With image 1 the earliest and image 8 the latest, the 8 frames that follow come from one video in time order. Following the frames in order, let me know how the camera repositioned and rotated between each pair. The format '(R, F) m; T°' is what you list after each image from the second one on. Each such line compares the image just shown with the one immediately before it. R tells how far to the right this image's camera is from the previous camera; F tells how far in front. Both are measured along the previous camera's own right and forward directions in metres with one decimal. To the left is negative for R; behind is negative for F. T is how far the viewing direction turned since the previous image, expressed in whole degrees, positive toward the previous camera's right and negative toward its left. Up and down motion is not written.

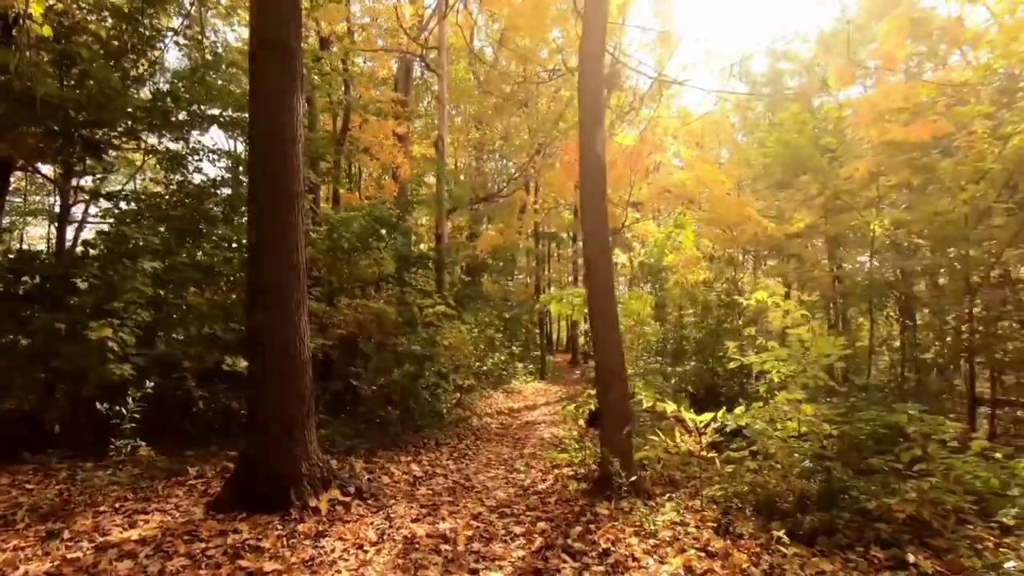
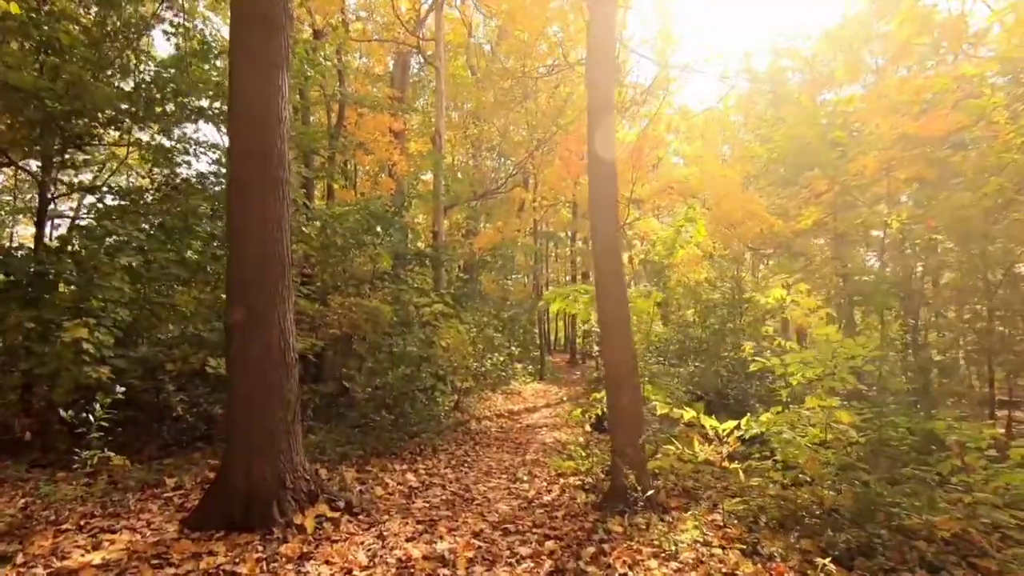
(-0.1, +0.4) m; 0°
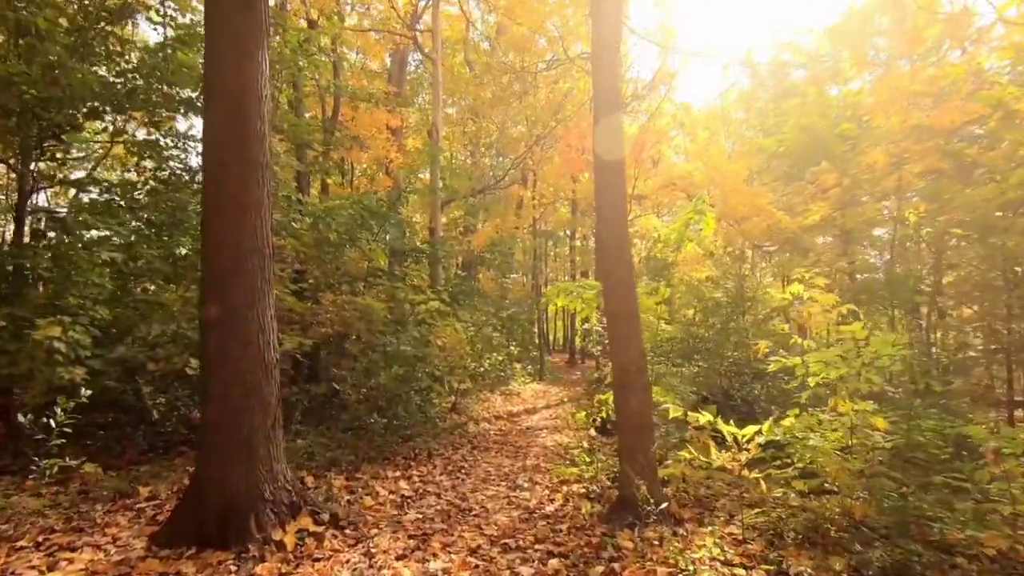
(0.0, +0.4) m; 0°
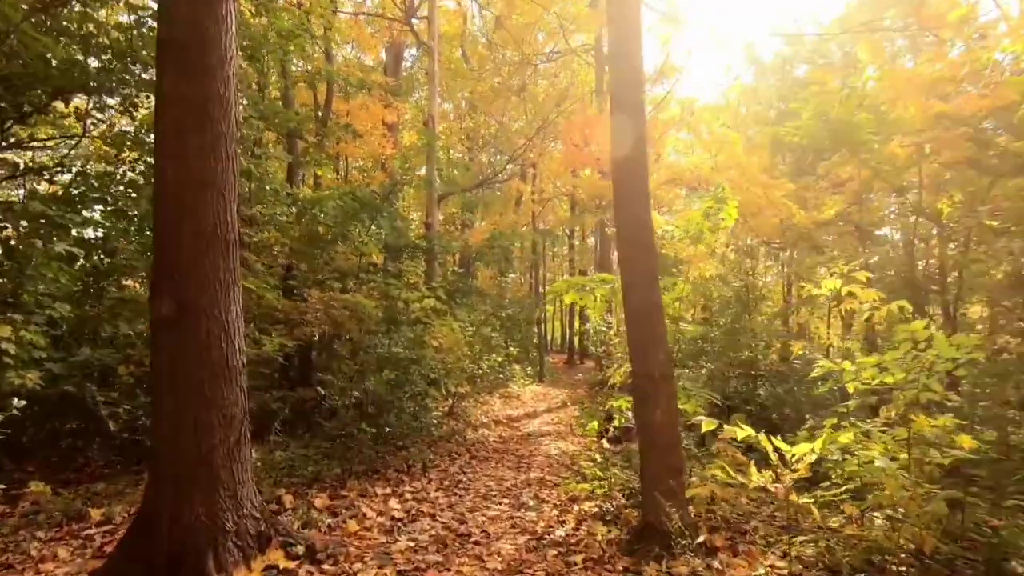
(-0.1, +0.6) m; 0°
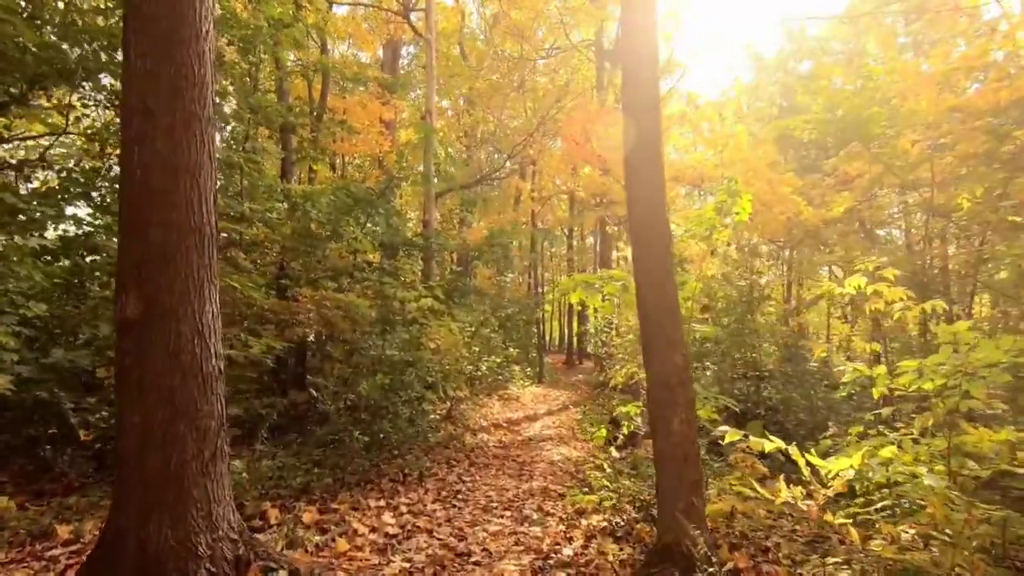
(0.0, +0.3) m; 0°
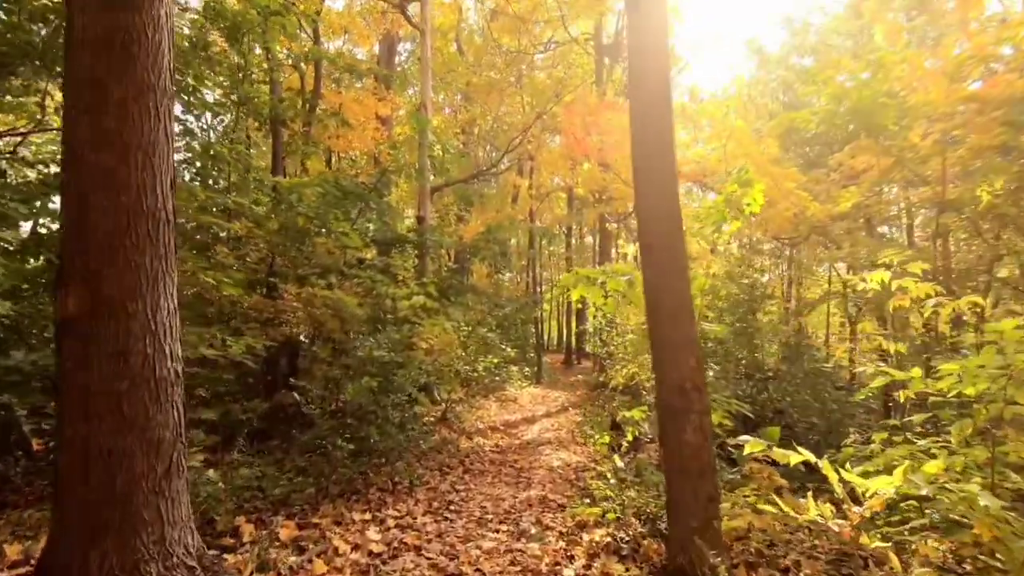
(0.0, +0.4) m; 0°
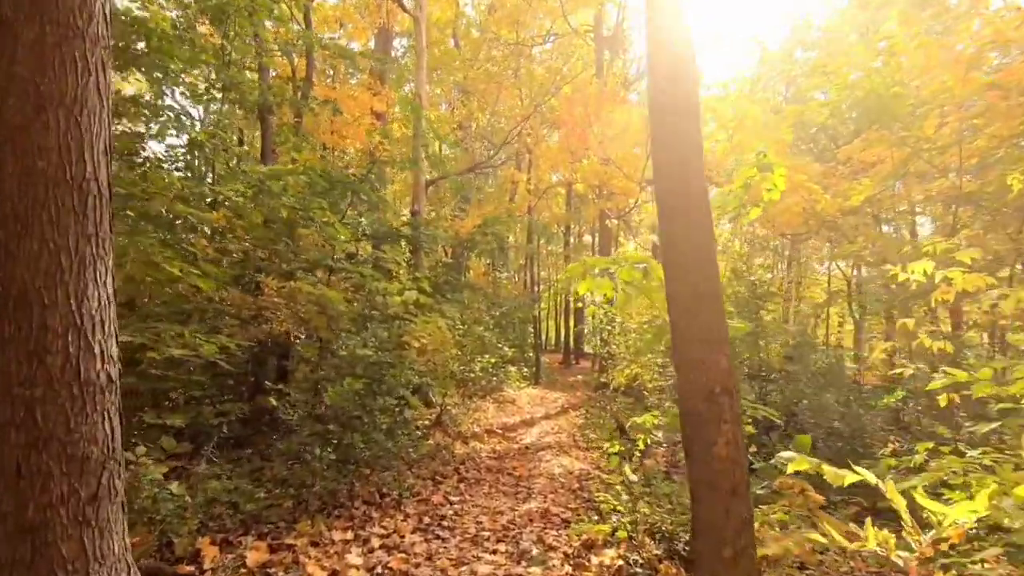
(0.0, +0.5) m; 0°
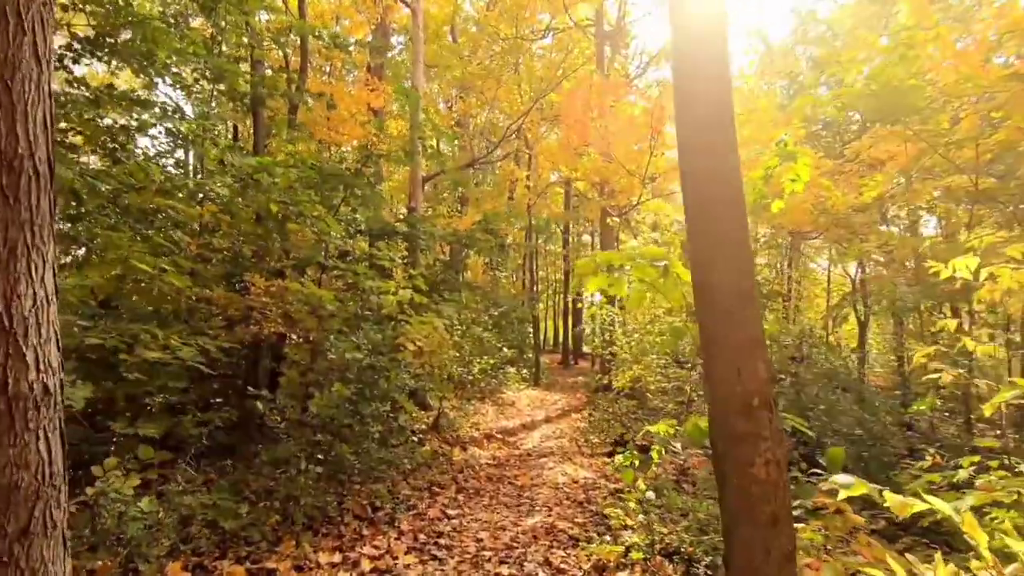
(0.0, +0.4) m; 0°
